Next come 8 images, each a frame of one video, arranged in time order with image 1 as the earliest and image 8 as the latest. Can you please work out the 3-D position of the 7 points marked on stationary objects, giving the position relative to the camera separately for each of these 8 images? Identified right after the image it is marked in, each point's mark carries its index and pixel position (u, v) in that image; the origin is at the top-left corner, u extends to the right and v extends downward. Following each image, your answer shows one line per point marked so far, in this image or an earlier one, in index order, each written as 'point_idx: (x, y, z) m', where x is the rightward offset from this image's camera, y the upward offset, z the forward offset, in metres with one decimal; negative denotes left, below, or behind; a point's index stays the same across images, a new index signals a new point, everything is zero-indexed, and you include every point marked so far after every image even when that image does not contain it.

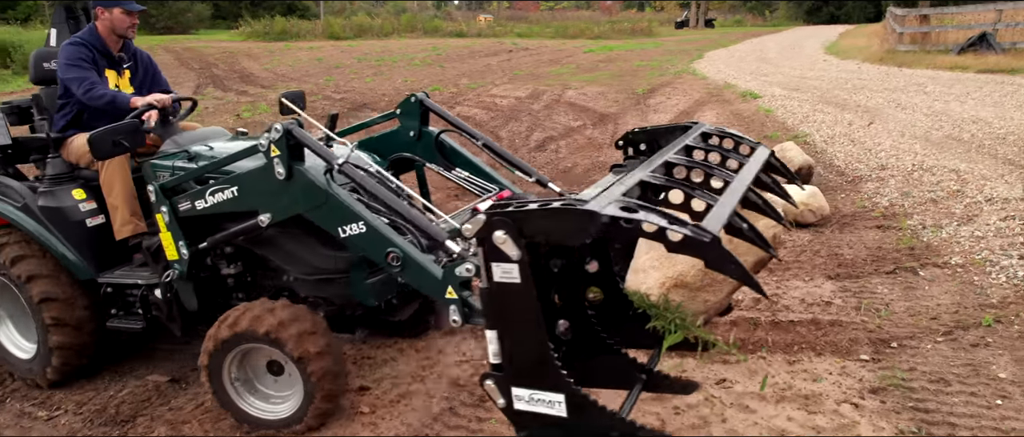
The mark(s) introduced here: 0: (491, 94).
0: (-0.5, +3.7, +19.8) m
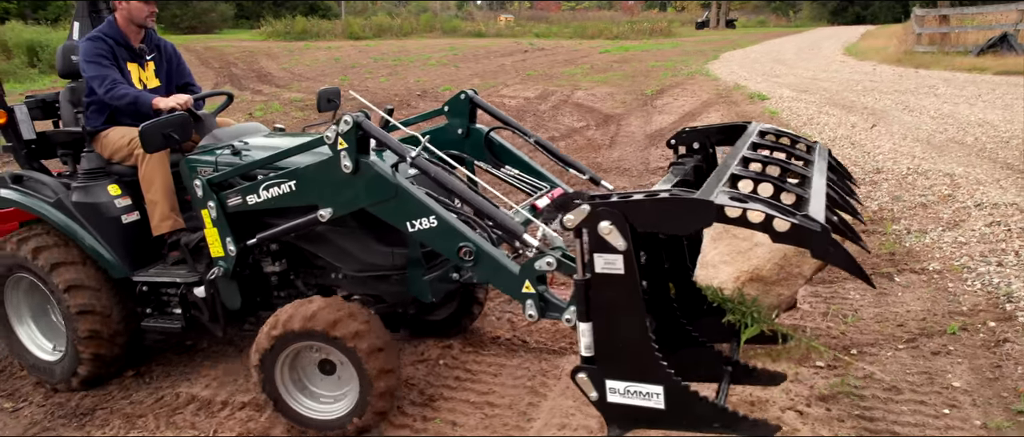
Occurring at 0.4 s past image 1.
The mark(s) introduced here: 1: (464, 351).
0: (-0.2, +3.7, +19.8) m
1: (-0.3, -0.9, +4.4) m
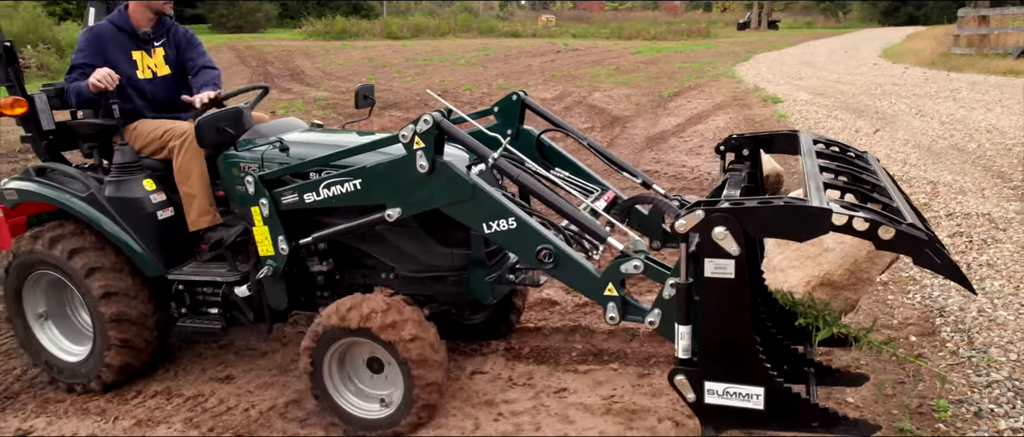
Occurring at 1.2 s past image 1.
0: (+0.3, +3.7, +19.8) m
1: (-0.9, -0.9, +4.5) m
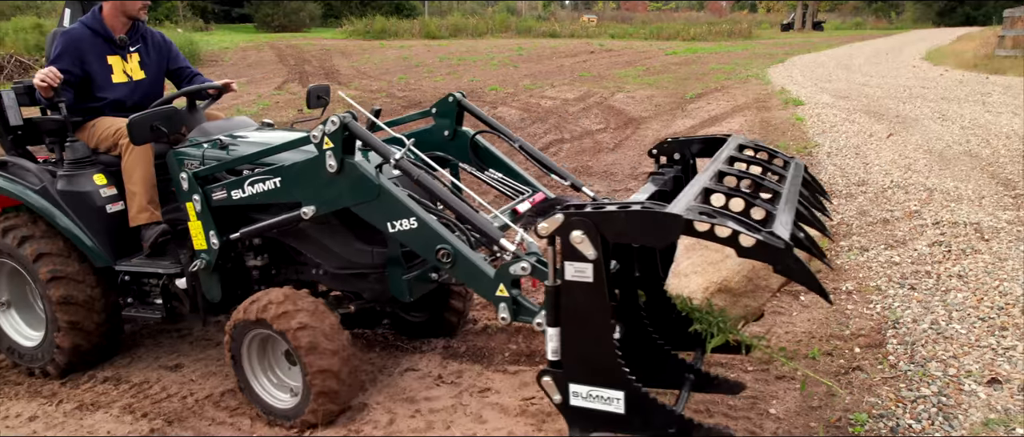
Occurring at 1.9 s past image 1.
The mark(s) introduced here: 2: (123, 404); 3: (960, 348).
0: (+1.0, +3.7, +19.8) m
1: (-1.2, -0.8, +4.5) m
2: (-2.3, -1.1, +4.0) m
3: (+2.5, -0.7, +3.8) m
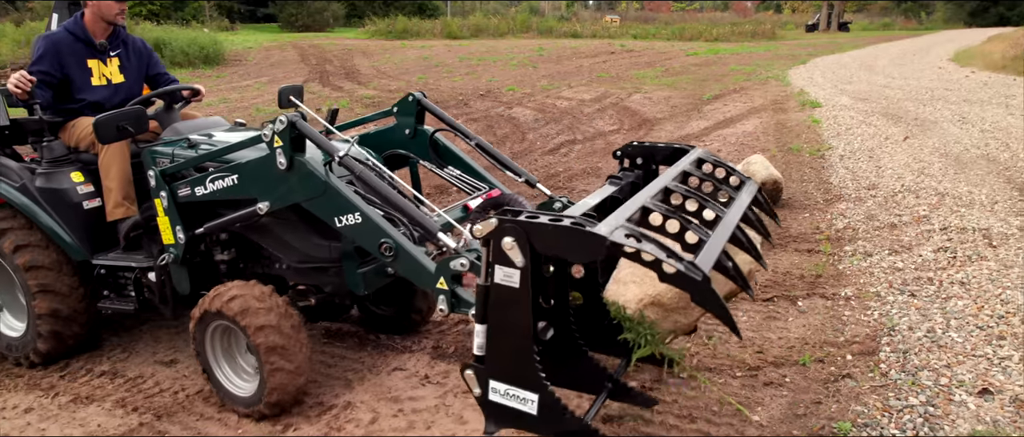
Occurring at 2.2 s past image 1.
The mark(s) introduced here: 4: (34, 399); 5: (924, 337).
0: (+1.4, +3.7, +19.7) m
1: (-1.3, -0.8, +4.6) m
2: (-2.4, -1.1, +4.0) m
3: (+2.4, -0.8, +3.7) m
4: (-2.9, -1.1, +4.1) m
5: (+2.4, -0.7, +3.9) m
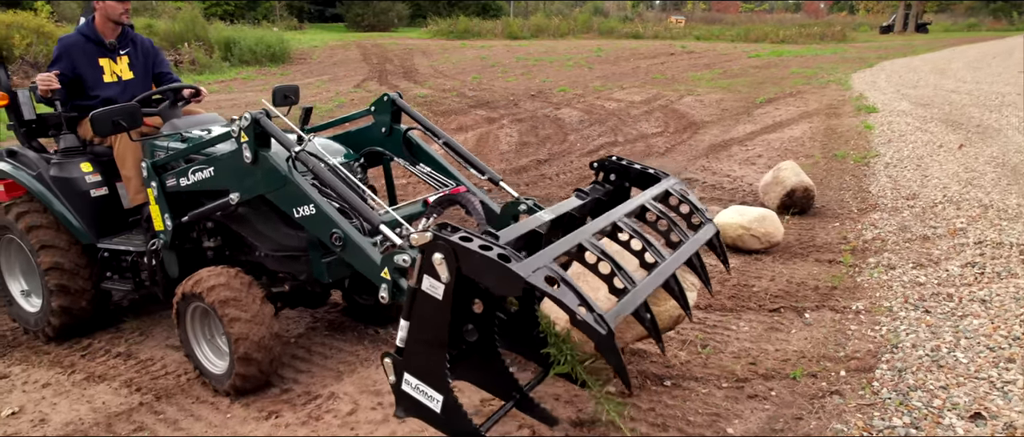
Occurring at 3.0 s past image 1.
0: (+2.9, +3.6, +19.6) m
1: (-1.3, -0.8, +4.7) m
2: (-2.5, -1.0, +4.3) m
3: (+2.3, -0.8, +3.5) m
4: (-3.0, -1.0, +4.4) m
5: (+2.3, -0.8, +3.7) m
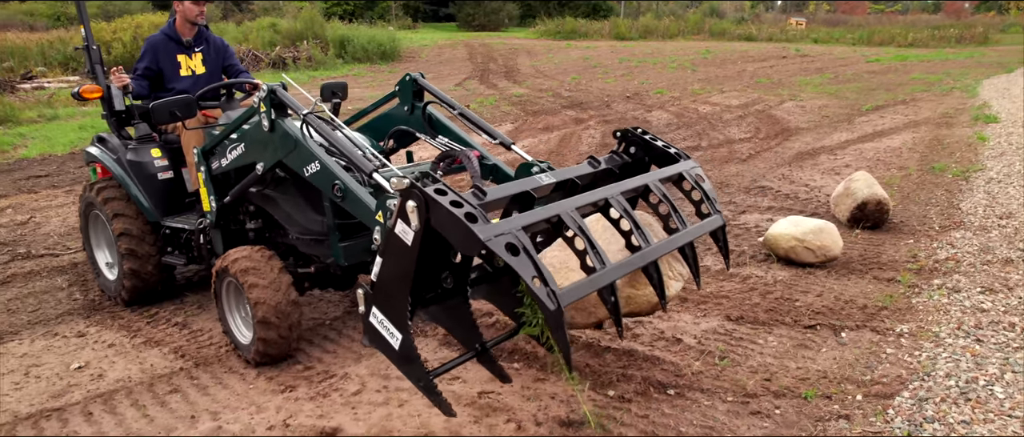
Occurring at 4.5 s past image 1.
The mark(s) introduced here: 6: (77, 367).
0: (+5.5, +3.4, +19.0) m
1: (-1.2, -0.7, +5.0) m
2: (-2.3, -0.9, +4.7) m
3: (+2.2, -0.9, +3.2) m
4: (-2.8, -0.9, +4.9) m
5: (+2.3, -0.9, +3.4) m
6: (-2.9, -1.0, +4.5) m
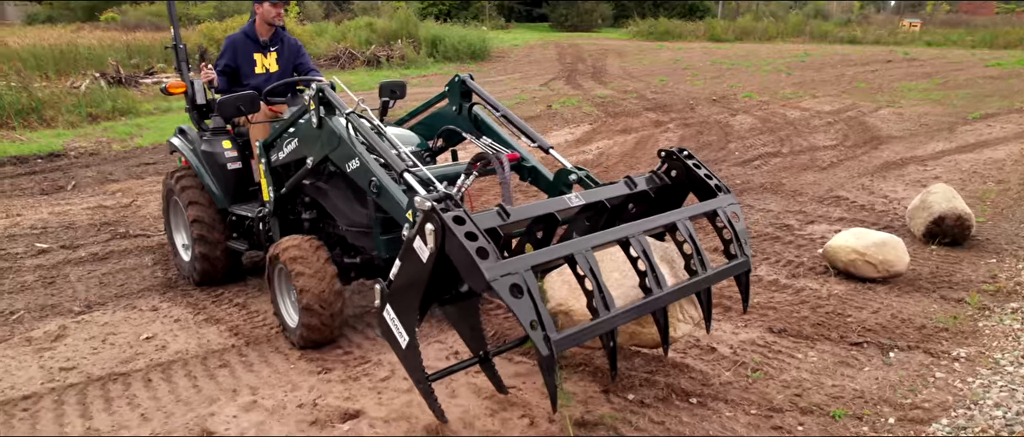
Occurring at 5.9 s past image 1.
0: (+7.7, +3.1, +18.2) m
1: (-0.9, -0.7, +5.1) m
2: (-2.1, -0.8, +5.0) m
3: (+2.2, -1.0, +2.9) m
4: (-2.6, -0.7, +5.3) m
5: (+2.3, -0.9, +3.2) m
6: (-2.6, -0.9, +4.9) m
